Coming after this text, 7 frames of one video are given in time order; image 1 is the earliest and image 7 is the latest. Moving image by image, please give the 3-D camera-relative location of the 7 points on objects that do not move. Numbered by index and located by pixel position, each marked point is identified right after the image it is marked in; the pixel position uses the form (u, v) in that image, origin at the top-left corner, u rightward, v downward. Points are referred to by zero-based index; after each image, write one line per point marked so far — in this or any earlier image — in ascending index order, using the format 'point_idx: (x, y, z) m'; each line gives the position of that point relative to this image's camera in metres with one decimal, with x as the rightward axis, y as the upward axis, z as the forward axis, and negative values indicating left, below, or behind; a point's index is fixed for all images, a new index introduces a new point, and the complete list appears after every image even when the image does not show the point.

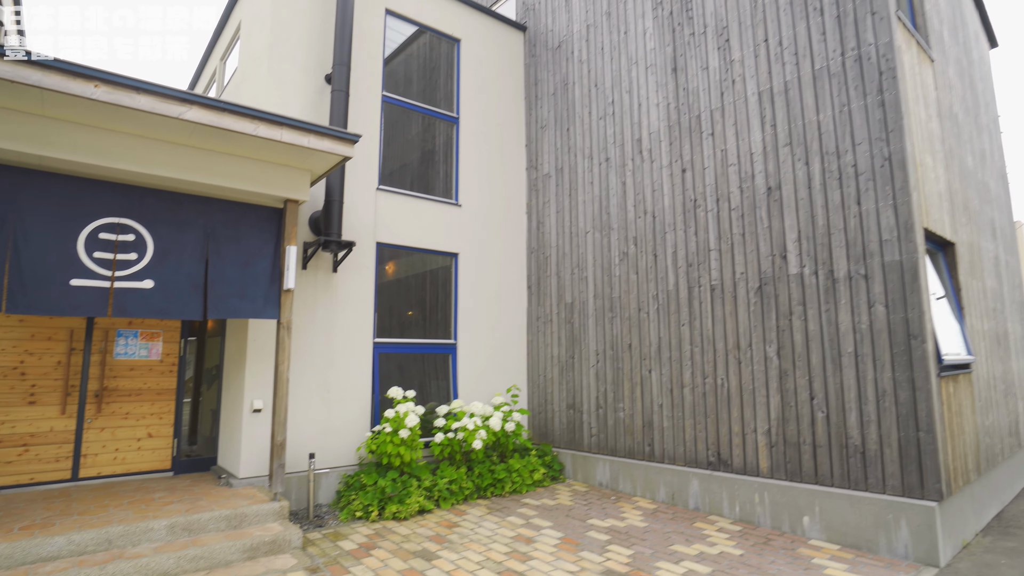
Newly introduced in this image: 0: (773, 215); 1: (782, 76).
0: (+1.8, +0.5, +4.3) m
1: (+1.9, +1.5, +4.3) m
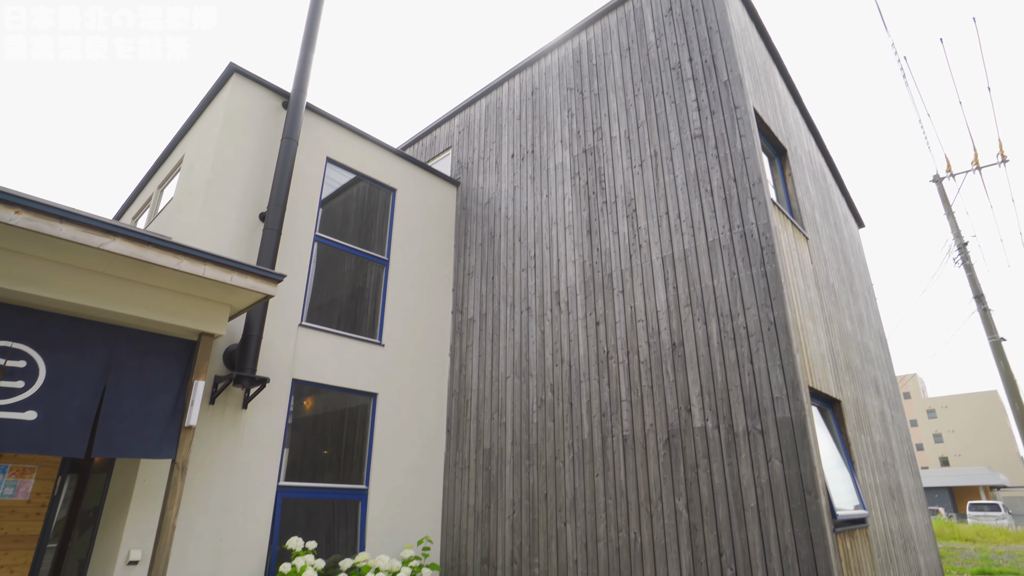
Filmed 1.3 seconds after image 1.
0: (+1.2, -0.6, +4.5) m
1: (+1.4, +0.3, +4.9) m
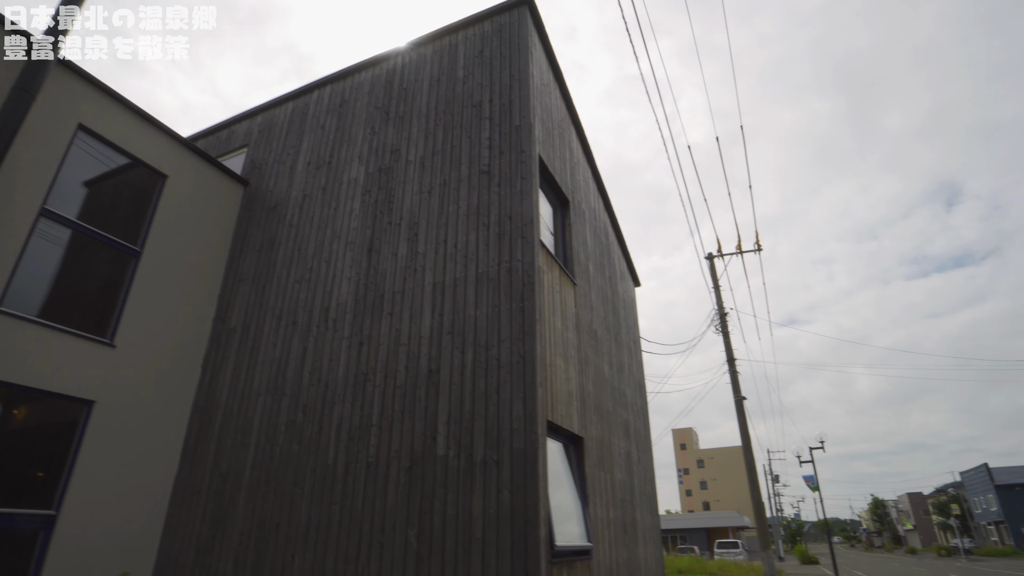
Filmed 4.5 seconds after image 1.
0: (-0.6, -0.8, +4.5) m
1: (-0.5, +0.1, +4.9) m
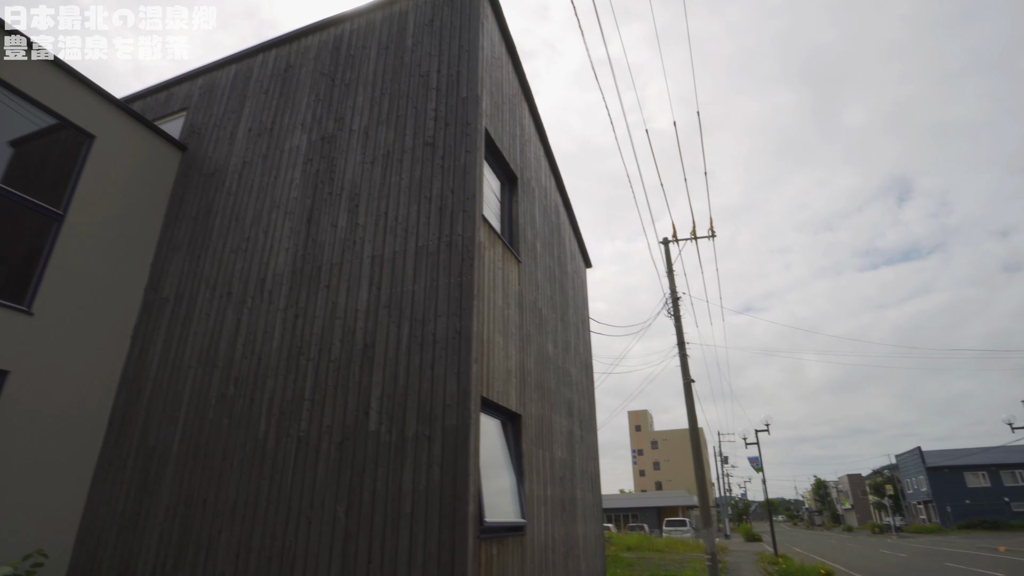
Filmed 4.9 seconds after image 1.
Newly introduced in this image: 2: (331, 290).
0: (-1.1, -0.6, +4.4) m
1: (-1.0, +0.3, +4.8) m
2: (-1.5, 0.0, +4.9) m
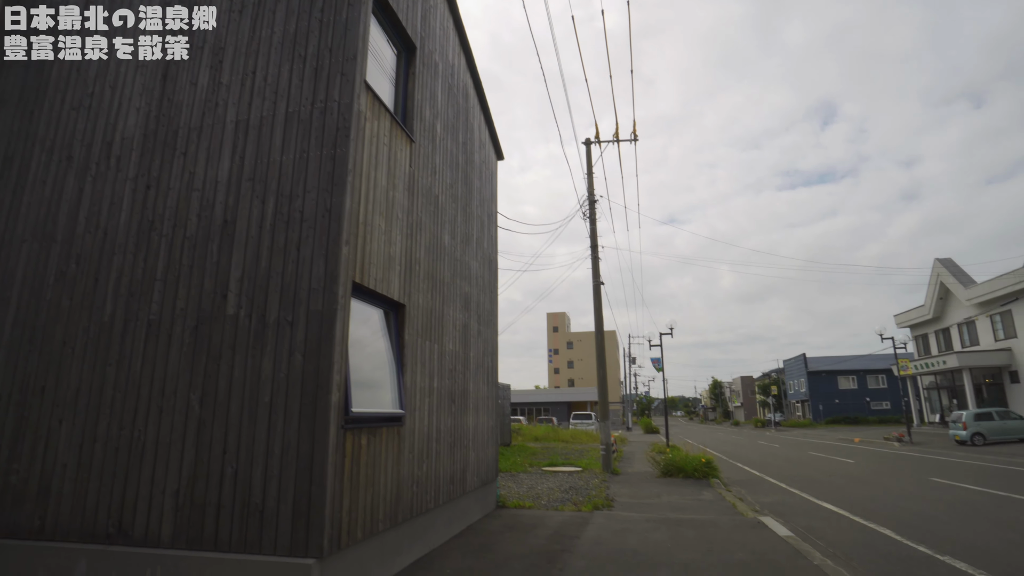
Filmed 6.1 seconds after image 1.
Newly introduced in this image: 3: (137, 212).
0: (-1.9, +0.2, +3.9) m
1: (-1.8, +1.2, +4.2) m
2: (-2.3, +0.9, +4.2) m
3: (-2.6, +0.5, +4.3) m
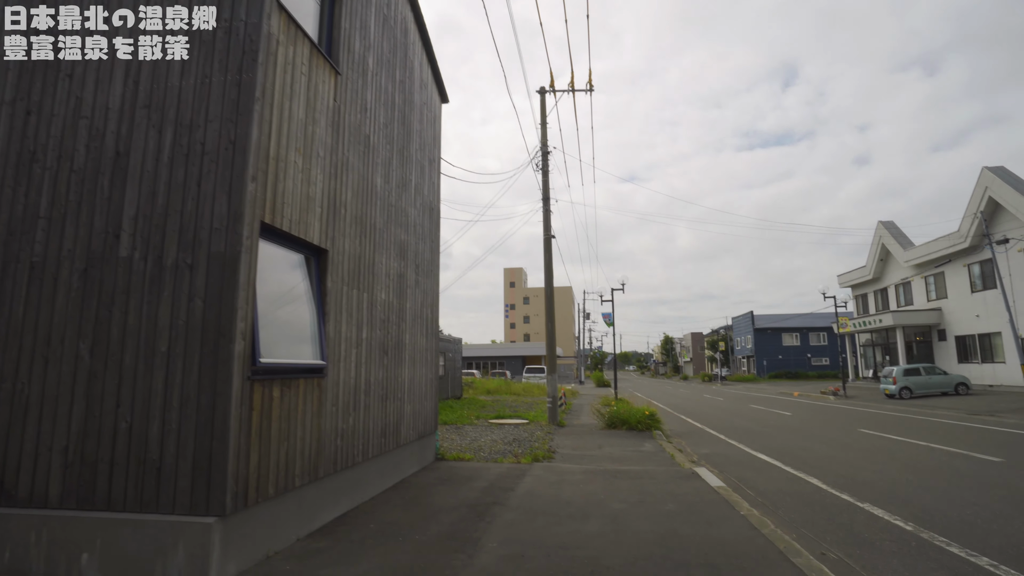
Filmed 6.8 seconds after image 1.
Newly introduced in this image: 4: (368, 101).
0: (-2.3, +0.6, +3.5) m
1: (-2.2, +1.6, +3.7) m
2: (-2.7, +1.3, +3.8) m
3: (-3.1, +0.9, +3.8) m
4: (-1.3, +1.6, +5.3) m
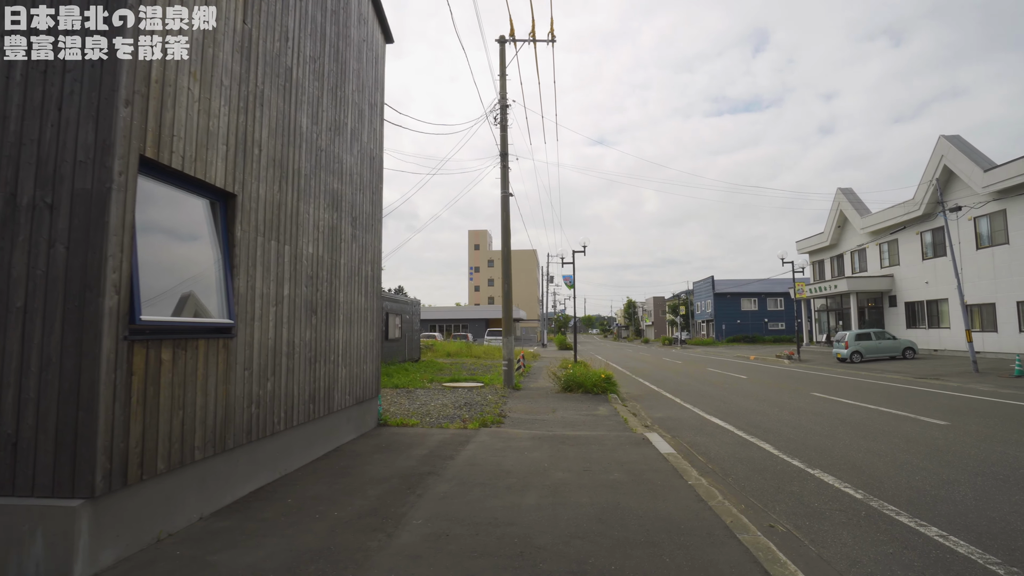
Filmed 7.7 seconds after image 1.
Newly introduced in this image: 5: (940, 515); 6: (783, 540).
0: (-2.7, +0.9, +2.9) m
1: (-2.6, +1.9, +3.1) m
2: (-3.1, +1.6, +3.1) m
3: (-3.5, +1.2, +3.1) m
4: (-1.7, +2.0, +4.7) m
5: (+2.8, -1.5, +3.9) m
6: (+1.5, -1.4, +3.4) m
